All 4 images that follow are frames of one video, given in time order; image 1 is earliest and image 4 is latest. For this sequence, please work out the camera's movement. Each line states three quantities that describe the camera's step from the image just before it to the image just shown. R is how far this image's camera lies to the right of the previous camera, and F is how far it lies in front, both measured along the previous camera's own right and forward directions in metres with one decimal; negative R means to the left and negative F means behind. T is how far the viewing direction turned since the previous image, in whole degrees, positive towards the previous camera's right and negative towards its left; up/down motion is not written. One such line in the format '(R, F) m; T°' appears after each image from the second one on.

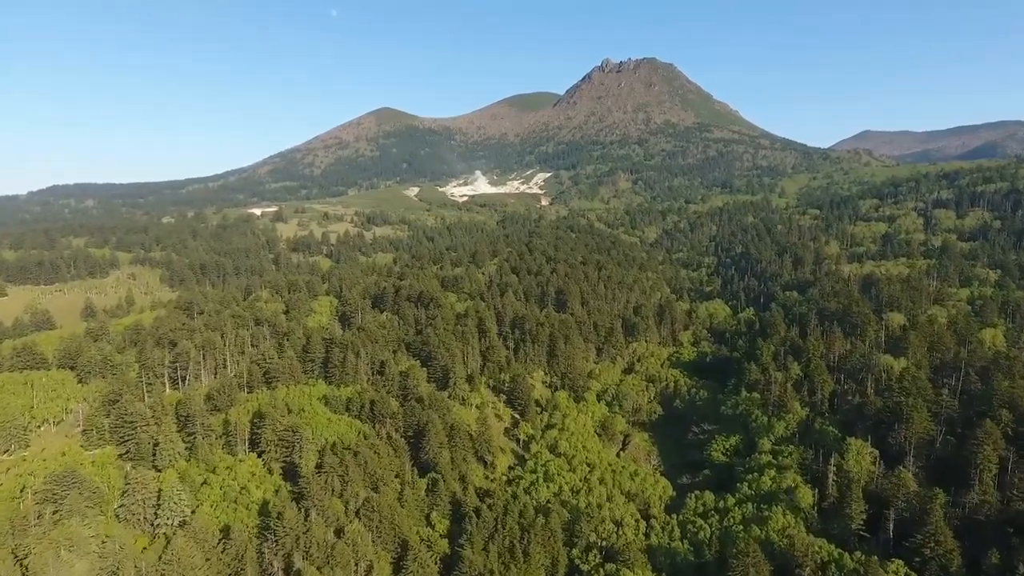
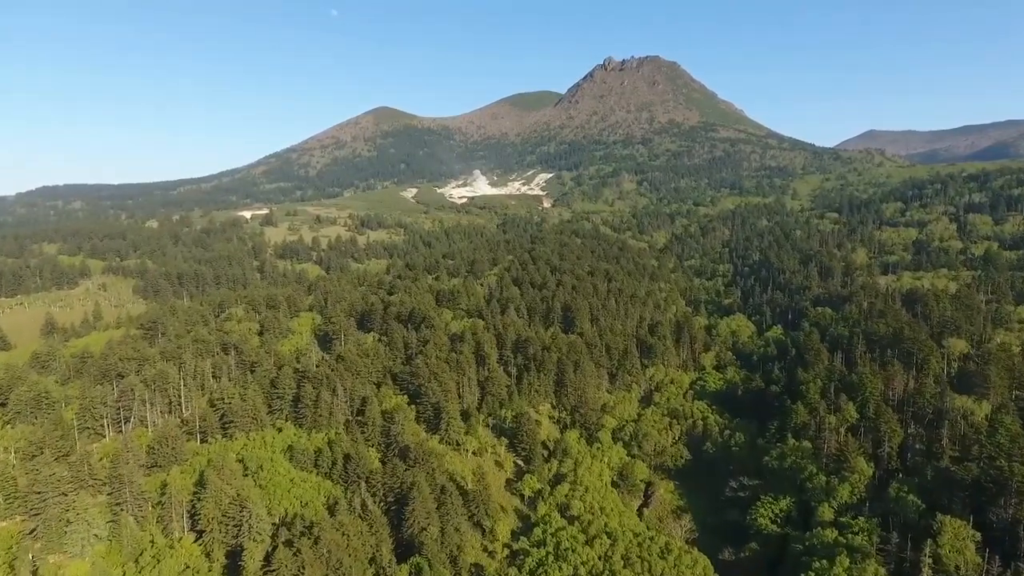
(-0.4, +14.8) m; 0°
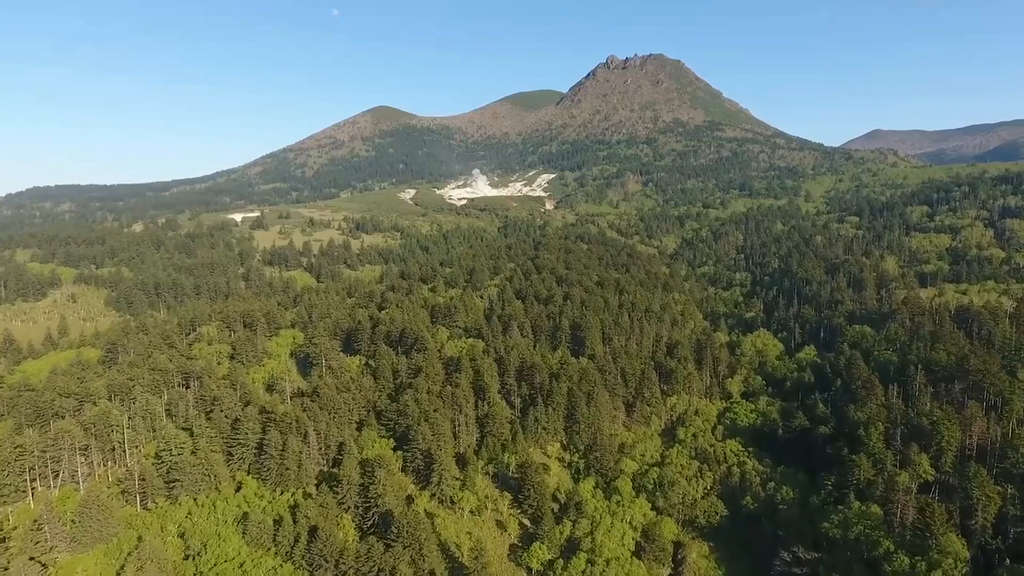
(-0.5, +13.5) m; 0°
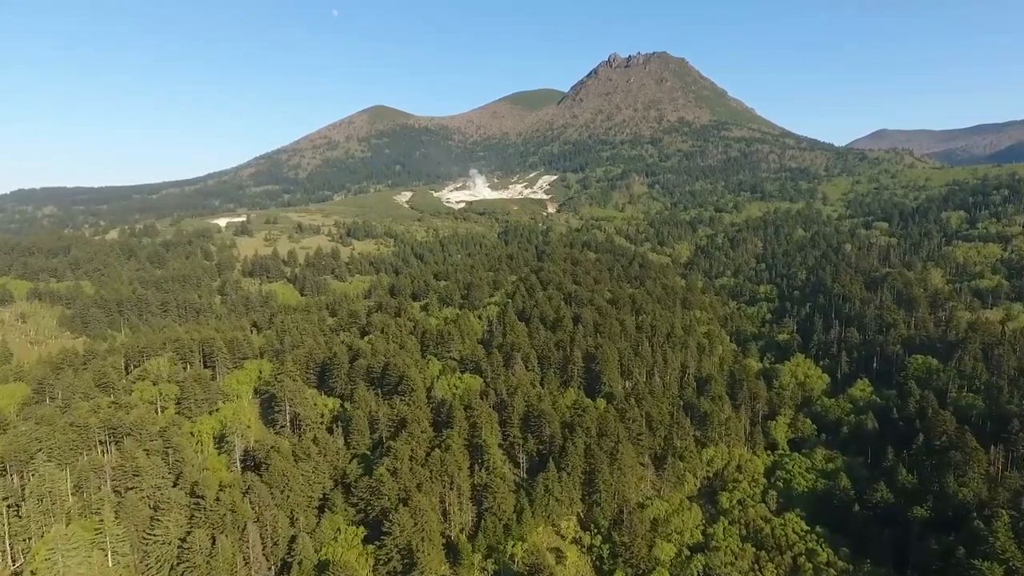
(-0.6, +17.8) m; 0°
